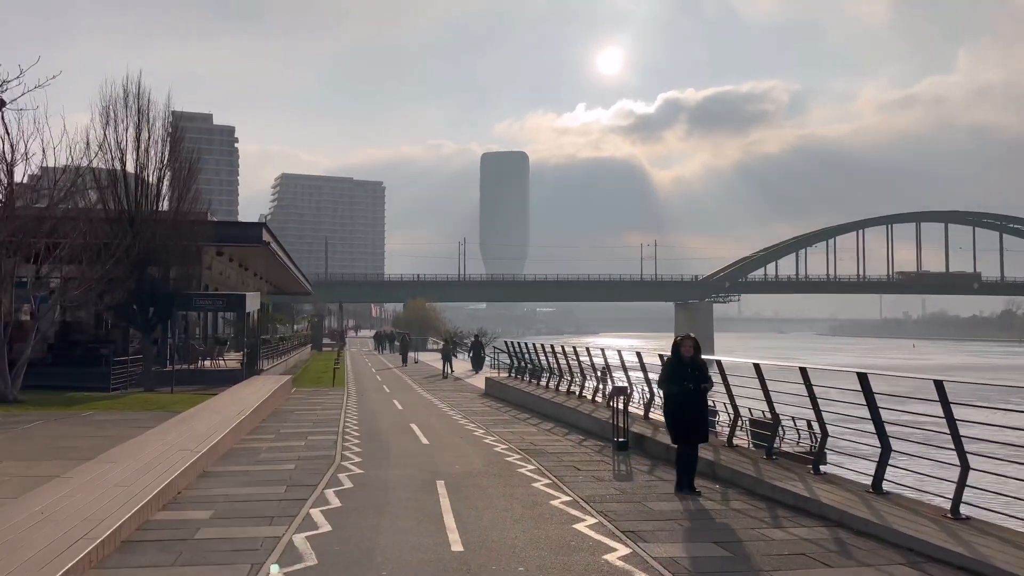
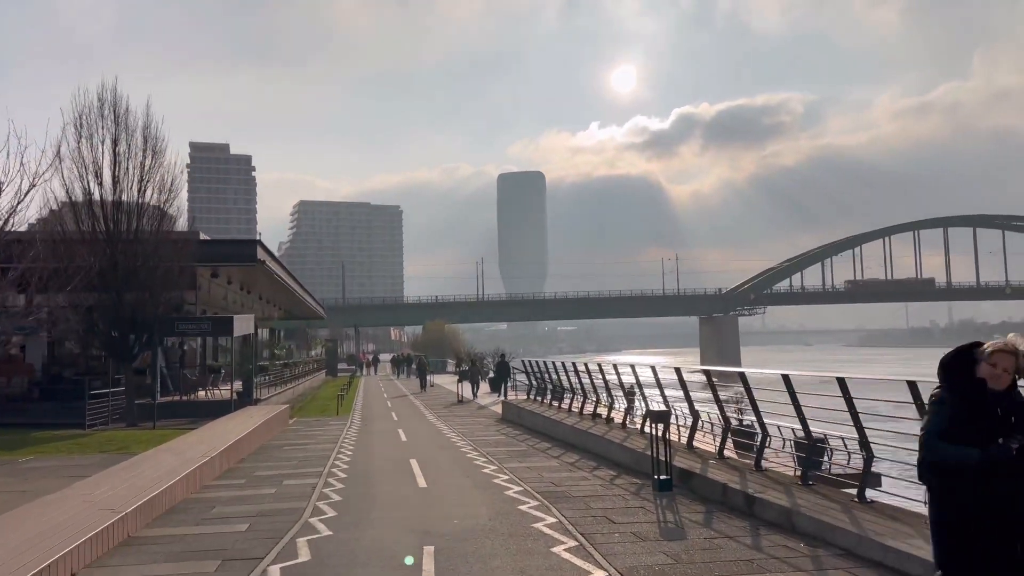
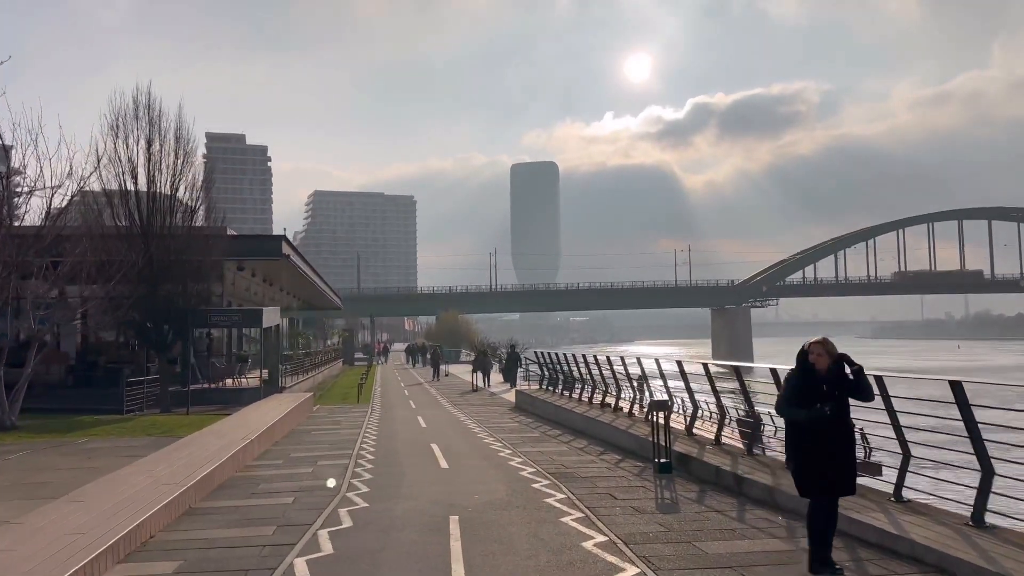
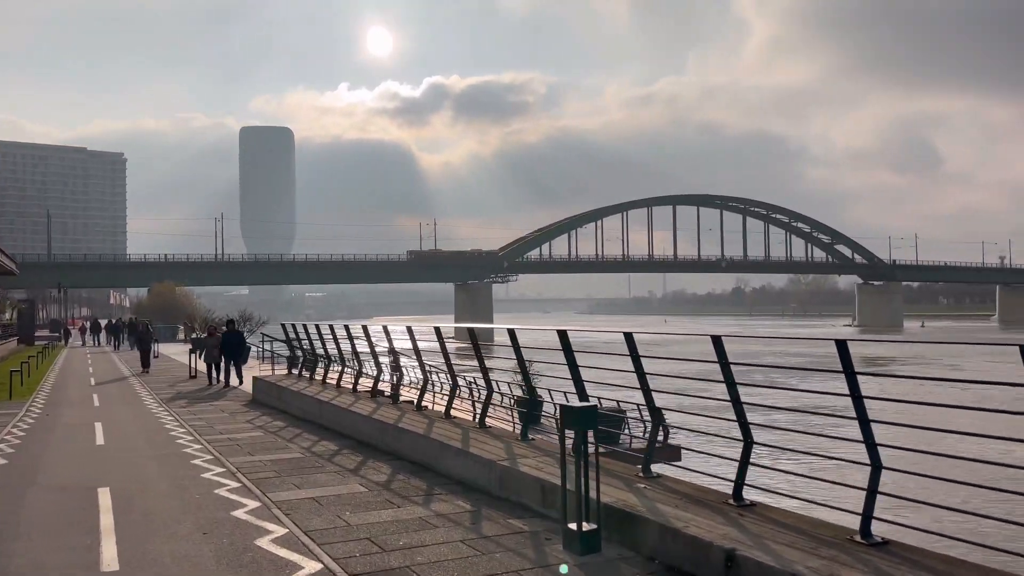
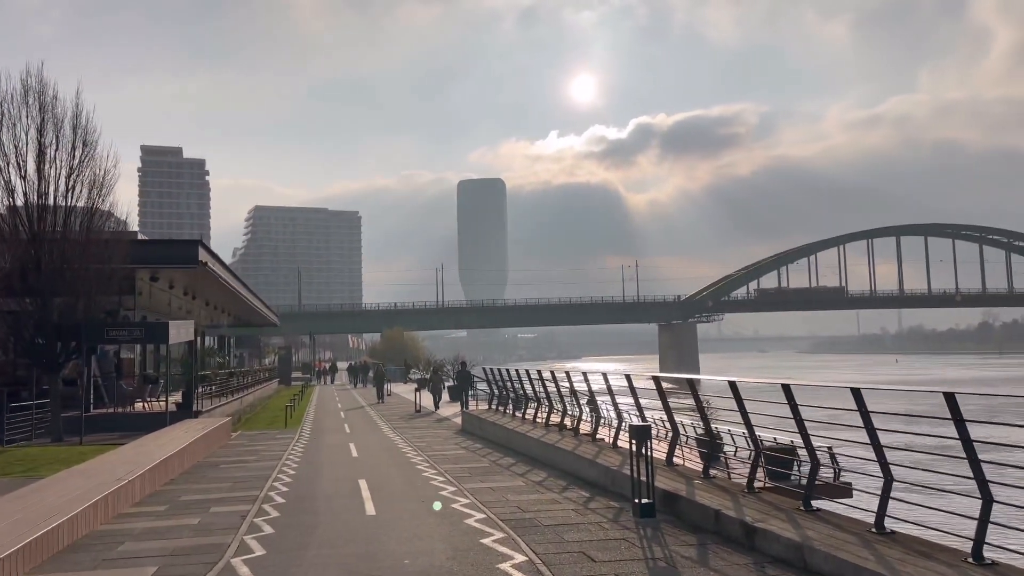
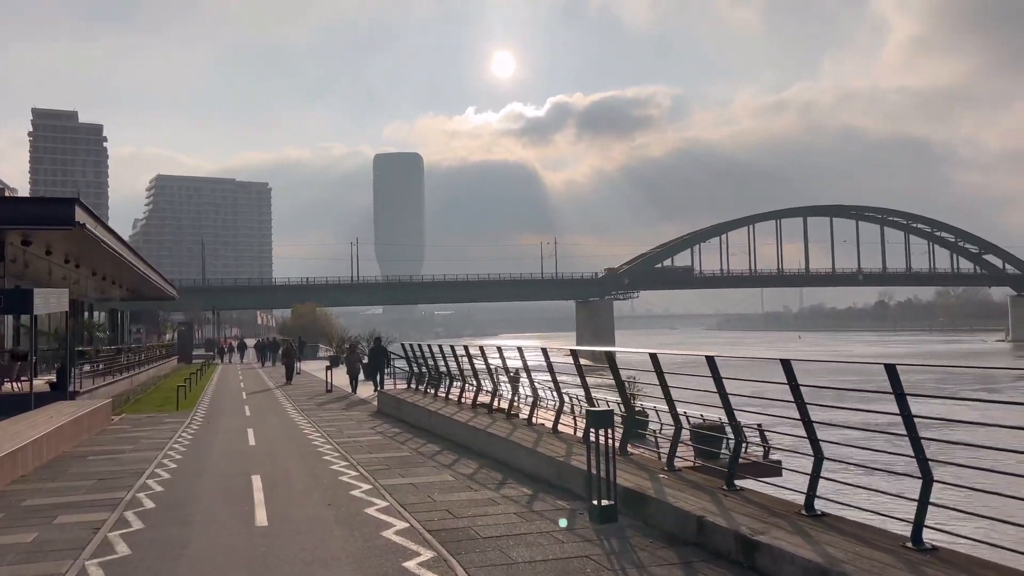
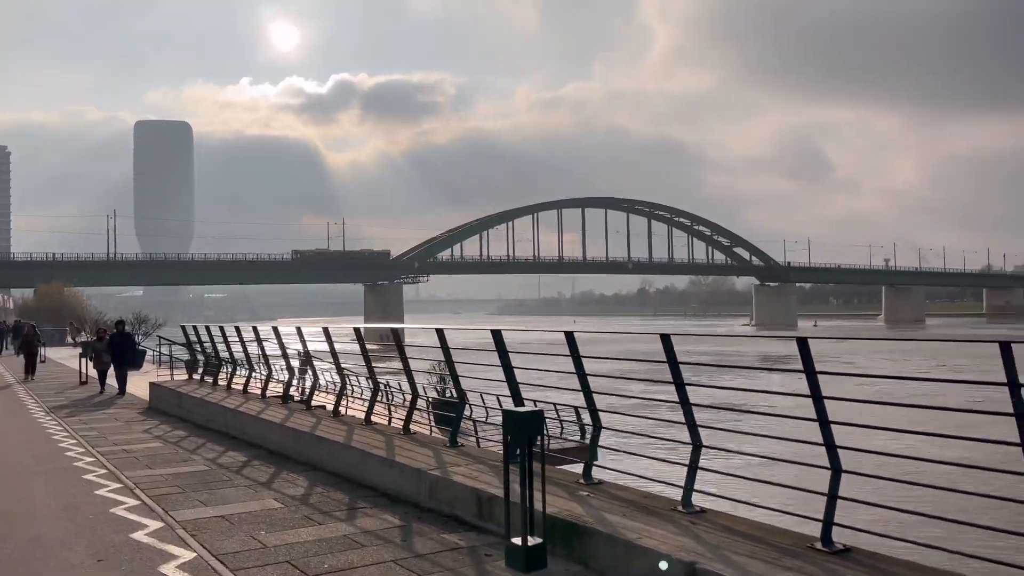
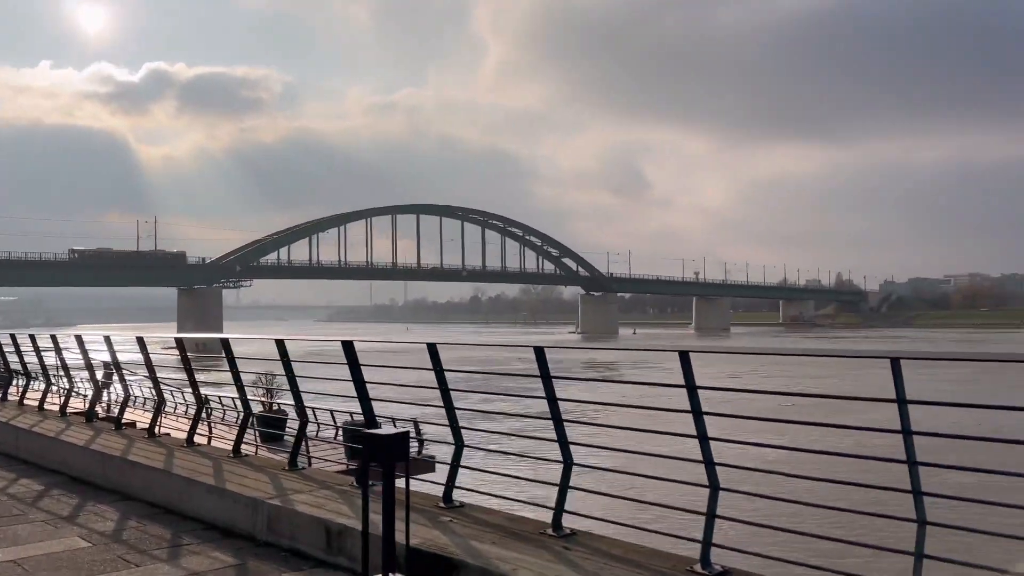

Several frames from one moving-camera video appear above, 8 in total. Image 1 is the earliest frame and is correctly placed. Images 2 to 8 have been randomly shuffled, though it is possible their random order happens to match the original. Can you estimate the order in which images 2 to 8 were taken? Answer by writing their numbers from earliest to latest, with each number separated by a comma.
3, 2, 5, 6, 4, 7, 8
